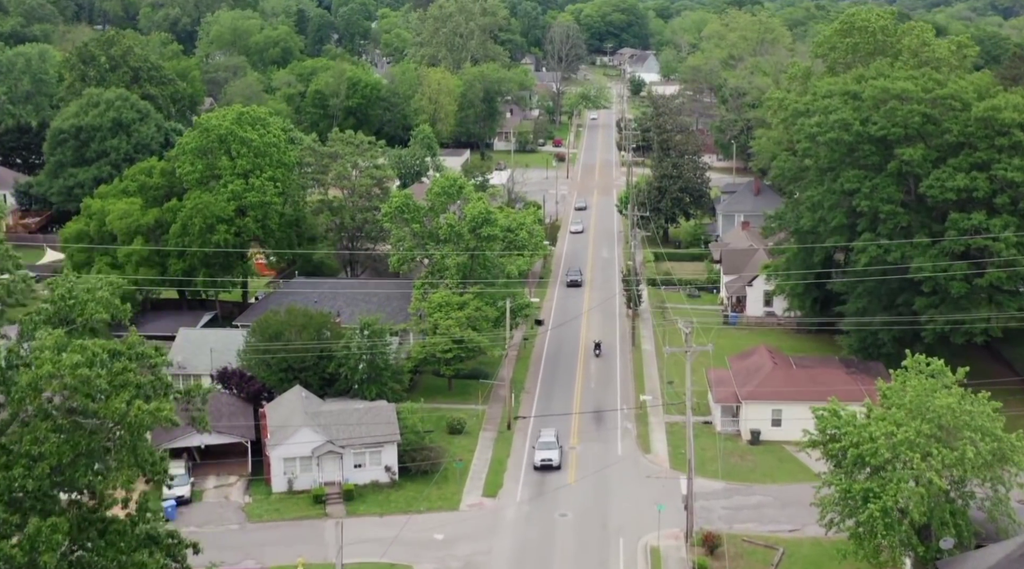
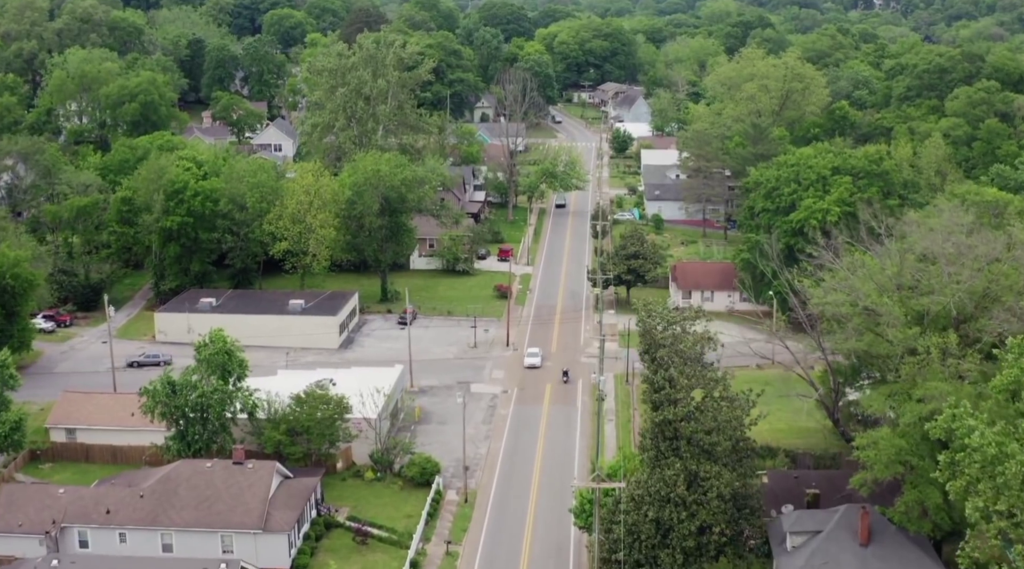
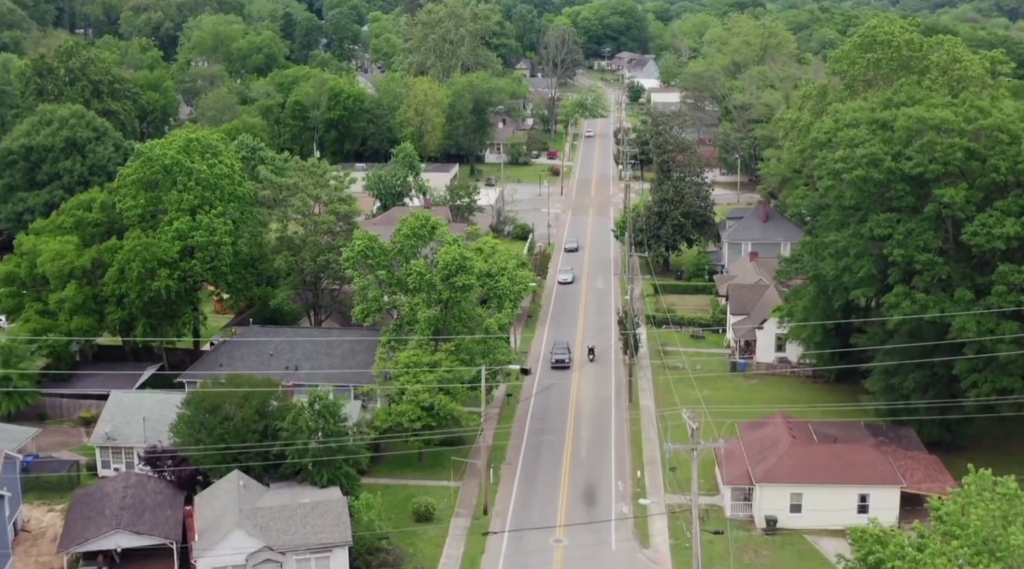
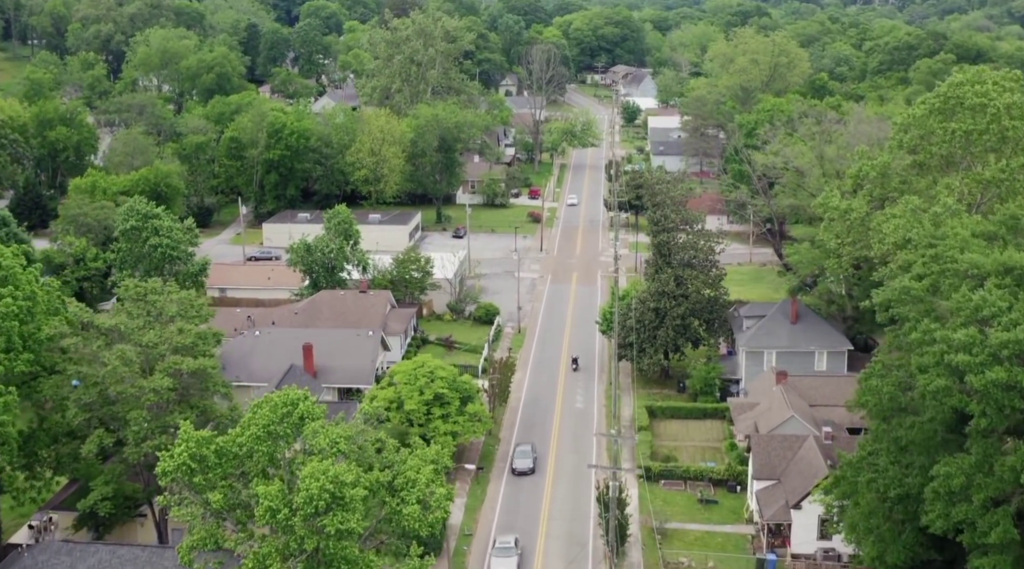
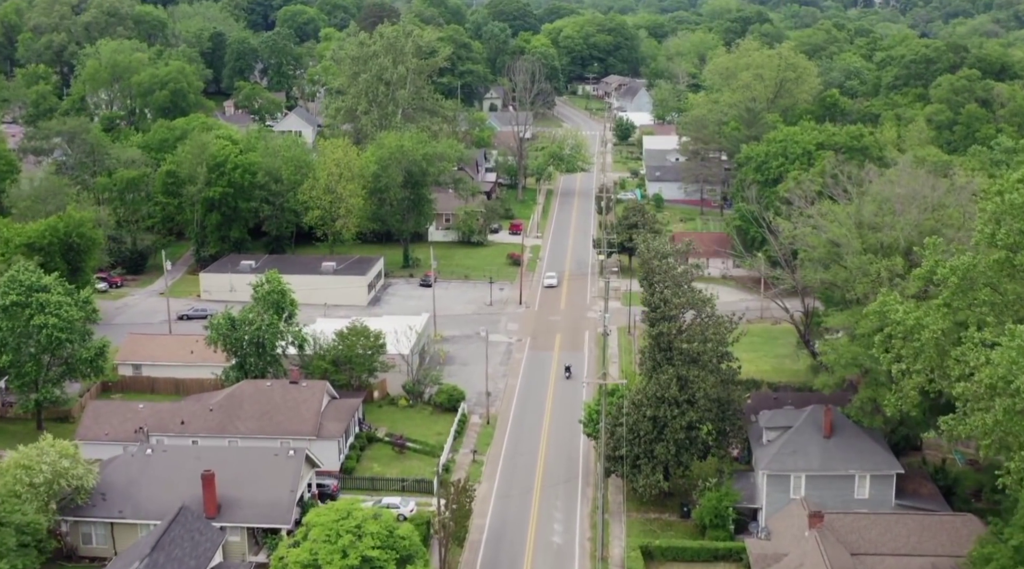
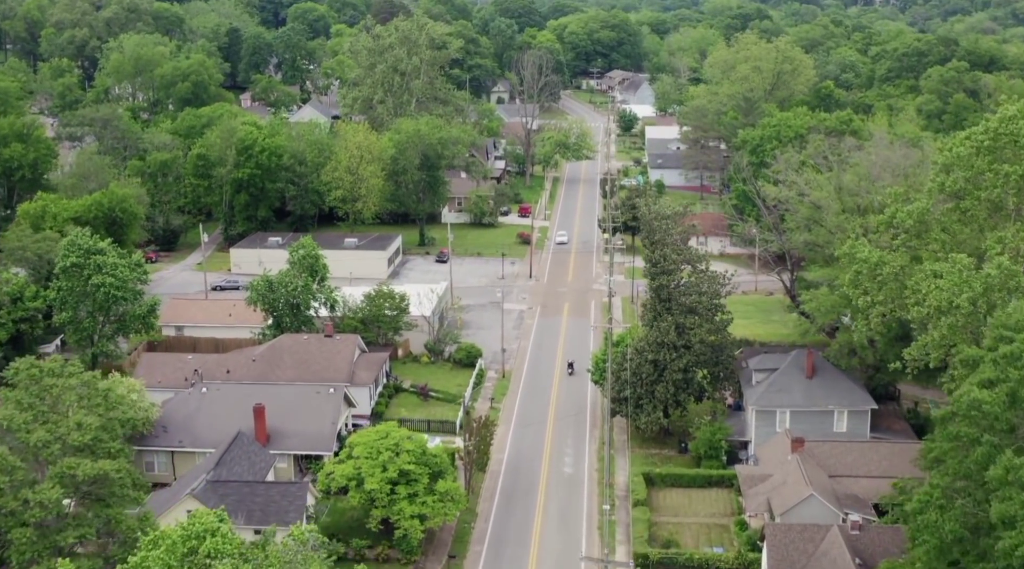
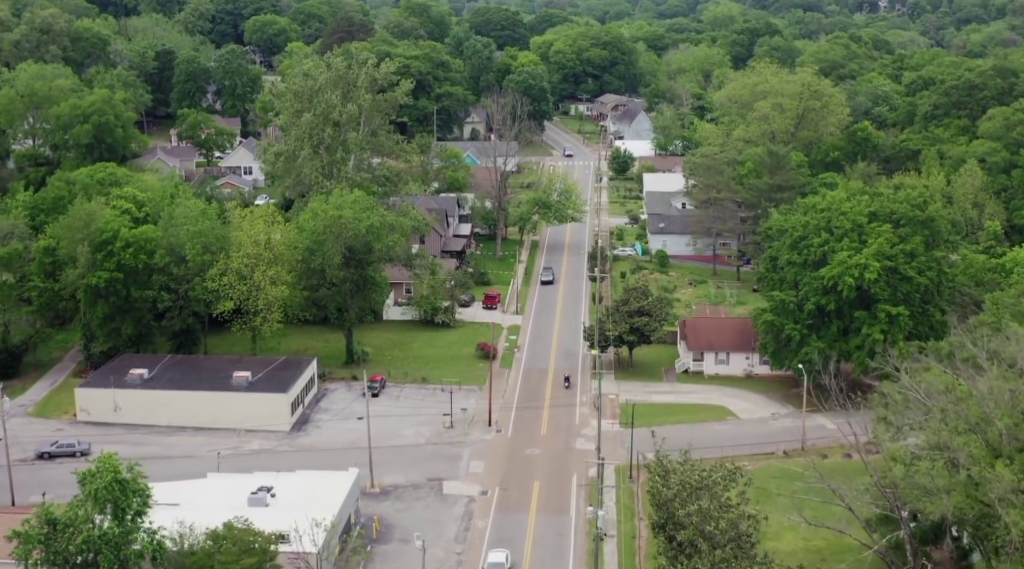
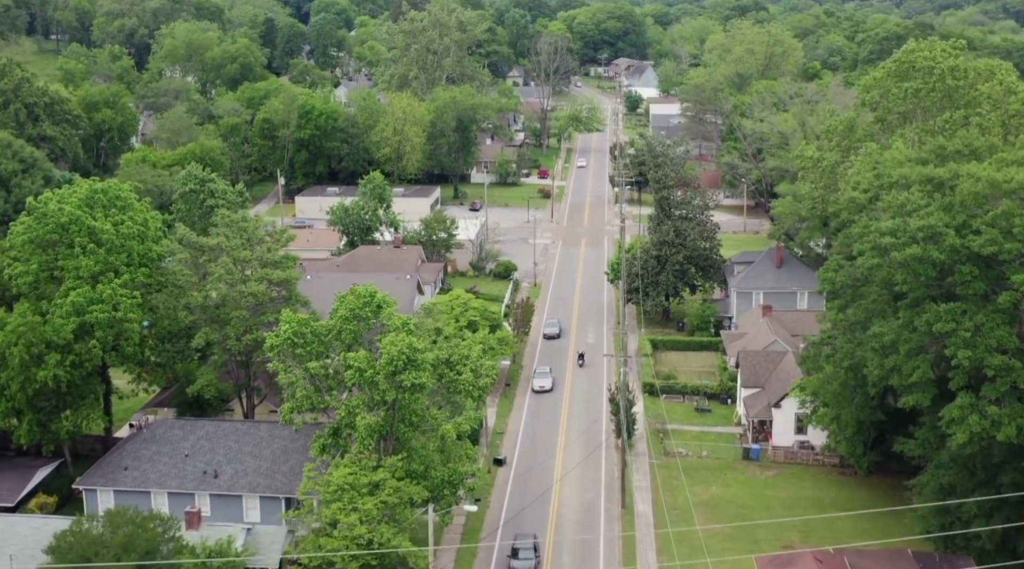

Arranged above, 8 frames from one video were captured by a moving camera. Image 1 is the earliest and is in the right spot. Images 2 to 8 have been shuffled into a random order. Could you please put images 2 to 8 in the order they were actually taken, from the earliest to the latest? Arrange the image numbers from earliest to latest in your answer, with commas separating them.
3, 8, 4, 6, 5, 2, 7
